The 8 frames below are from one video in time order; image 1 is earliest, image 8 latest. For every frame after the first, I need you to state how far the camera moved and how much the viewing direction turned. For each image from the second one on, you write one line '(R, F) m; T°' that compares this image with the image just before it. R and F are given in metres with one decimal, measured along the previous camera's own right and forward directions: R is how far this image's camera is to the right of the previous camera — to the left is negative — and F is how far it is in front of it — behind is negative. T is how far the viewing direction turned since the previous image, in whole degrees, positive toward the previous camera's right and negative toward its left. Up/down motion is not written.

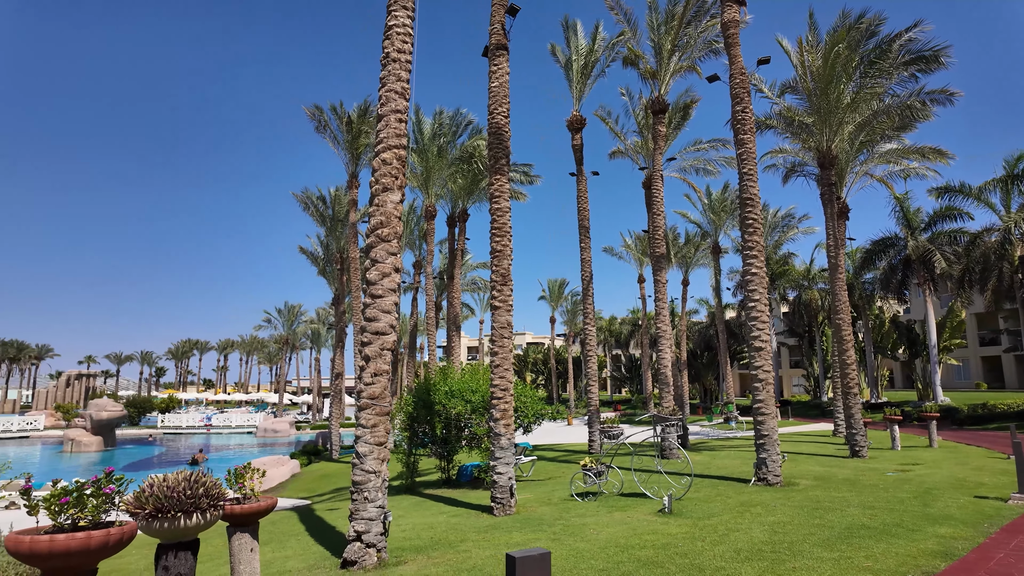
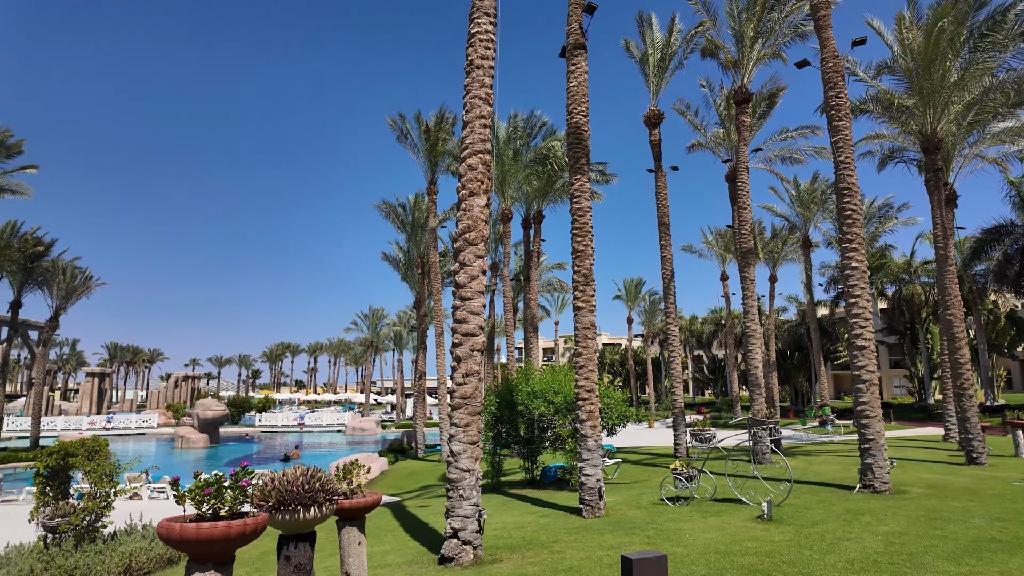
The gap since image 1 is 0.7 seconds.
(-0.1, 0.0) m; -7°
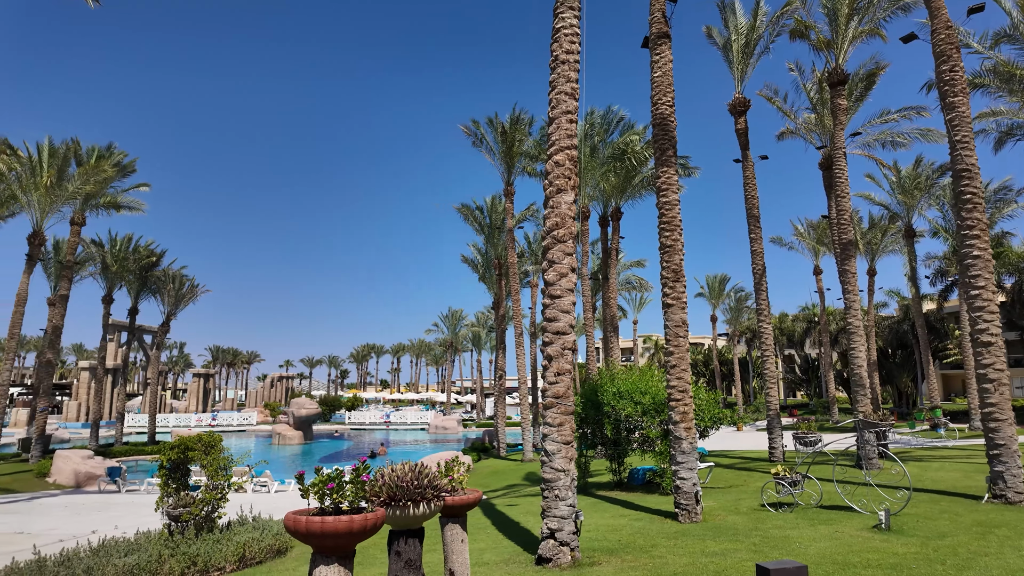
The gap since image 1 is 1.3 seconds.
(-0.2, +0.1) m; -7°
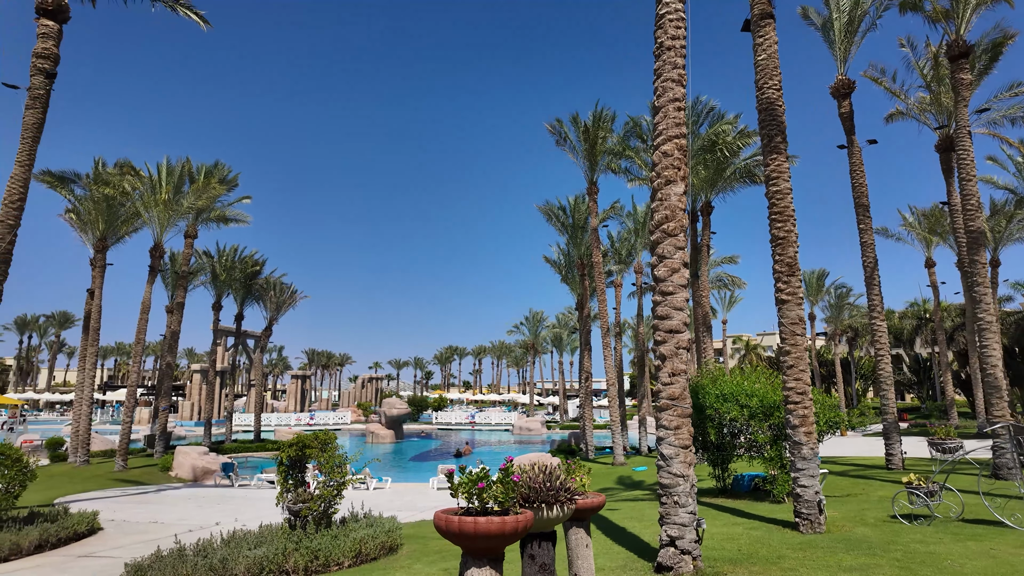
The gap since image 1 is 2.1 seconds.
(-0.3, +0.1) m; -7°
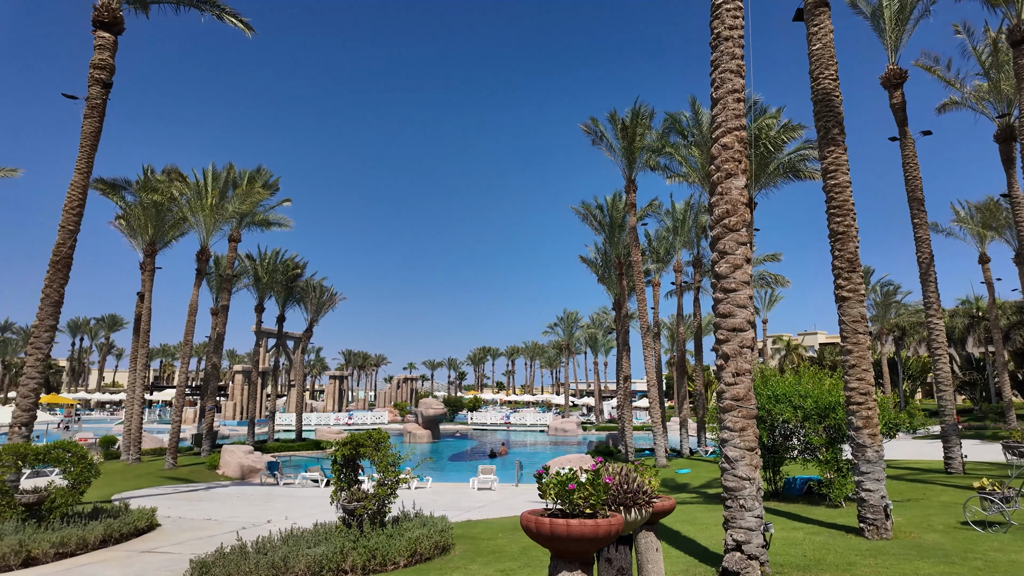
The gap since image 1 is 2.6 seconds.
(-0.3, +0.1) m; -3°
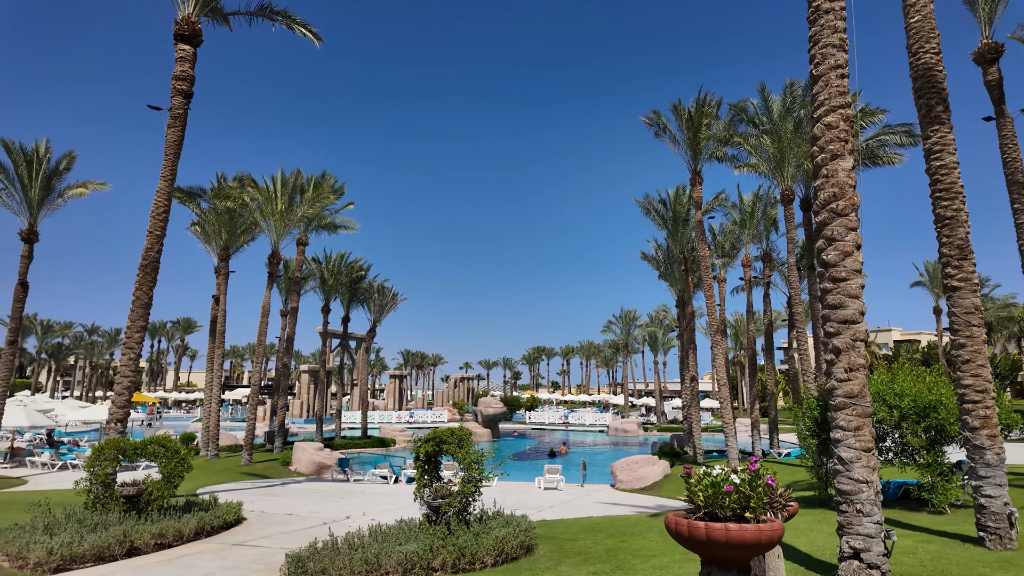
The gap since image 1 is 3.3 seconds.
(-0.4, +0.2) m; -5°
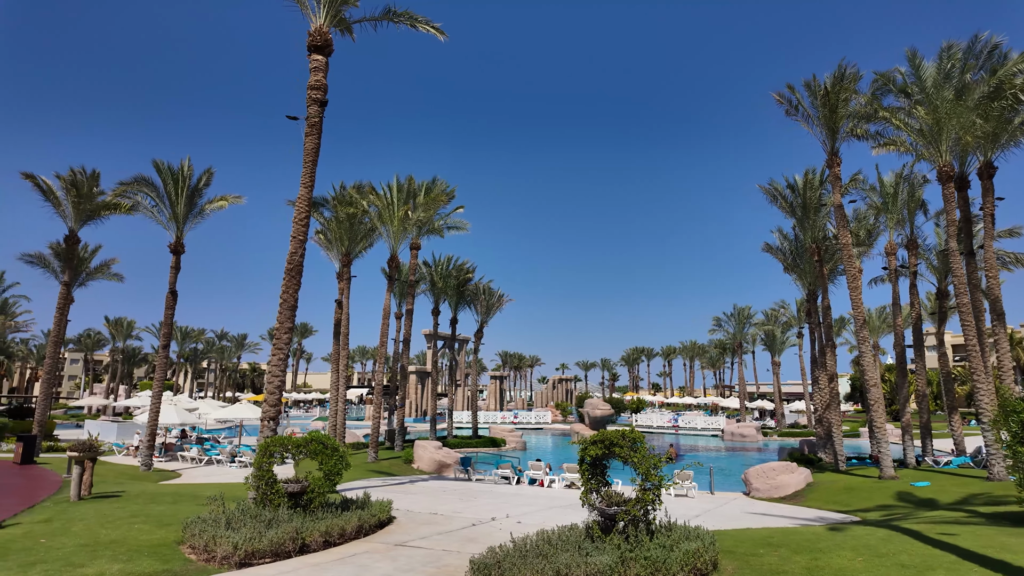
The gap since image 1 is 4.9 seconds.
(-1.0, +0.4) m; -9°
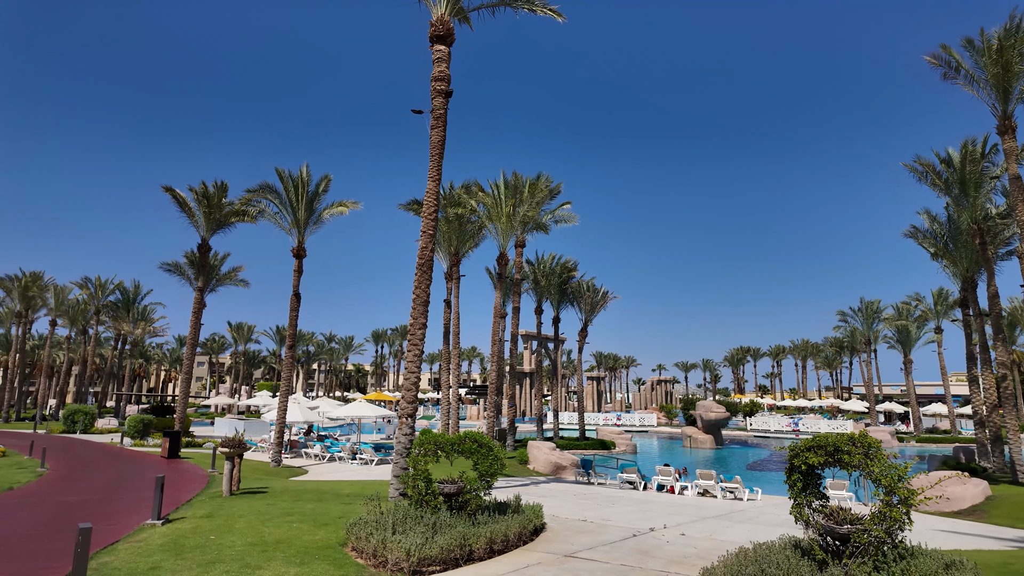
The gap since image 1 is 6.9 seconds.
(-1.1, +0.7) m; -8°
